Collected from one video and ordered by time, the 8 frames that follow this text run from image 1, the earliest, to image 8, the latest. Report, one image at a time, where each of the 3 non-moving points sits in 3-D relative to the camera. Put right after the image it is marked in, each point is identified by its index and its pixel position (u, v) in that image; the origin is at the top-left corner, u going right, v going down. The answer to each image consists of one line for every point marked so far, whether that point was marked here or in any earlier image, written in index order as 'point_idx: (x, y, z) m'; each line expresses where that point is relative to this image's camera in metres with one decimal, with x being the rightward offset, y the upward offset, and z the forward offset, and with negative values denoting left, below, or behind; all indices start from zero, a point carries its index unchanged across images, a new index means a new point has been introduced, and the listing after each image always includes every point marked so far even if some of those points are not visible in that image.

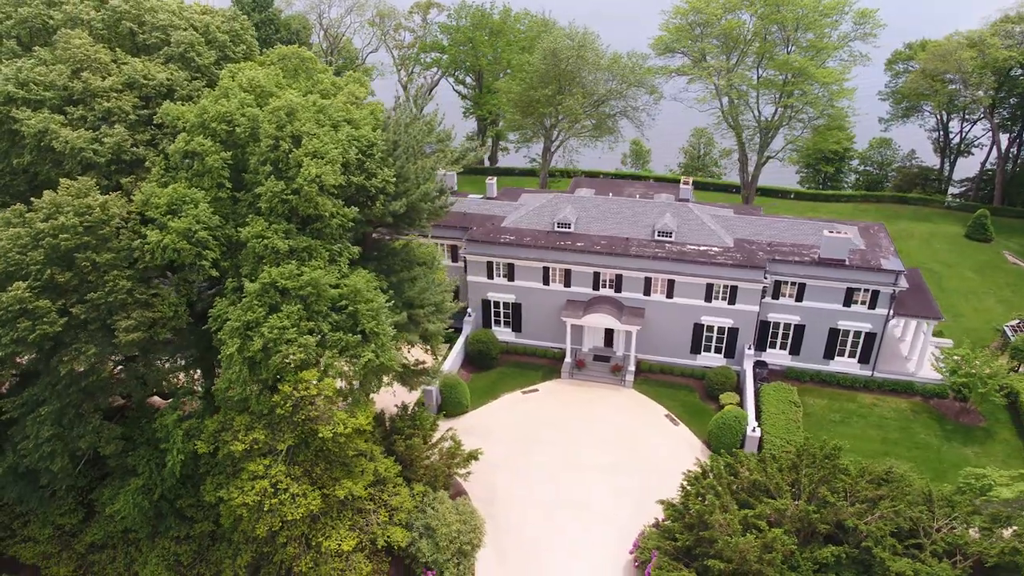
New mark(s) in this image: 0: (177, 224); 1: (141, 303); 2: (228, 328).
0: (-9.8, +1.9, +19.4) m
1: (-11.0, -0.5, +19.8) m
2: (-8.3, -1.2, +19.6) m
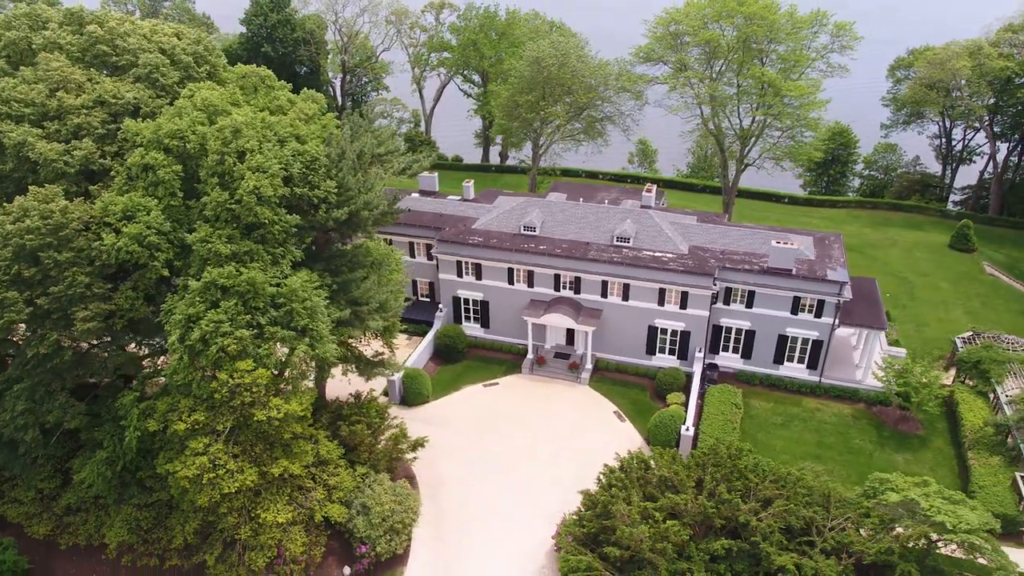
0: (-12.8, +2.0, +22.1) m
1: (-14.0, -0.3, +22.6) m
2: (-11.3, -1.1, +22.3) m
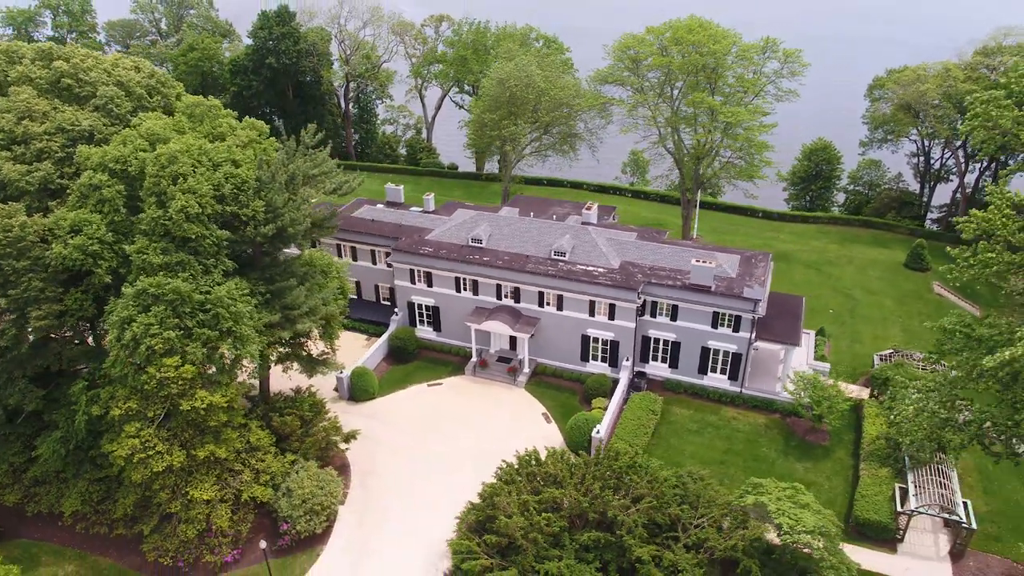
0: (-17.1, +1.8, +25.8) m
1: (-18.3, -0.4, +26.4) m
2: (-15.7, -1.3, +25.9) m
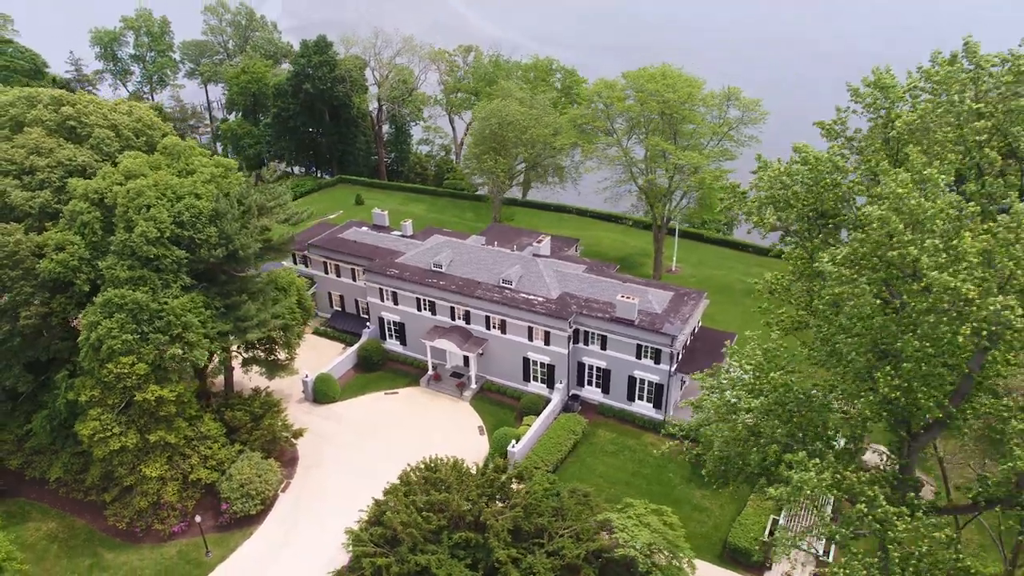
0: (-21.9, +1.5, +31.8) m
1: (-23.2, -0.7, +32.5) m
2: (-20.7, -1.7, +31.8) m
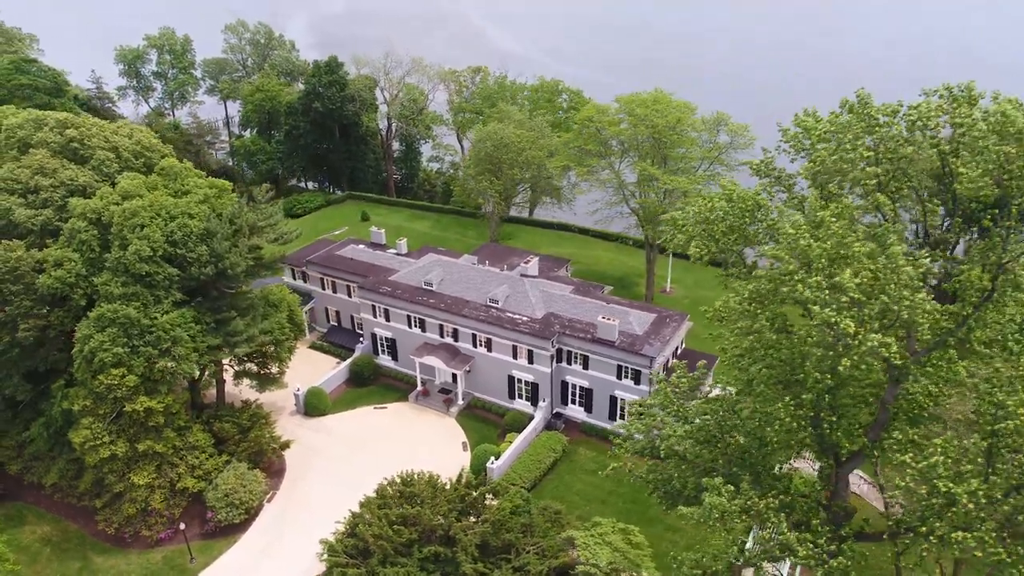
0: (-23.2, +0.8, +33.6) m
1: (-24.5, -1.4, +34.2) m
2: (-22.0, -2.4, +33.4) m
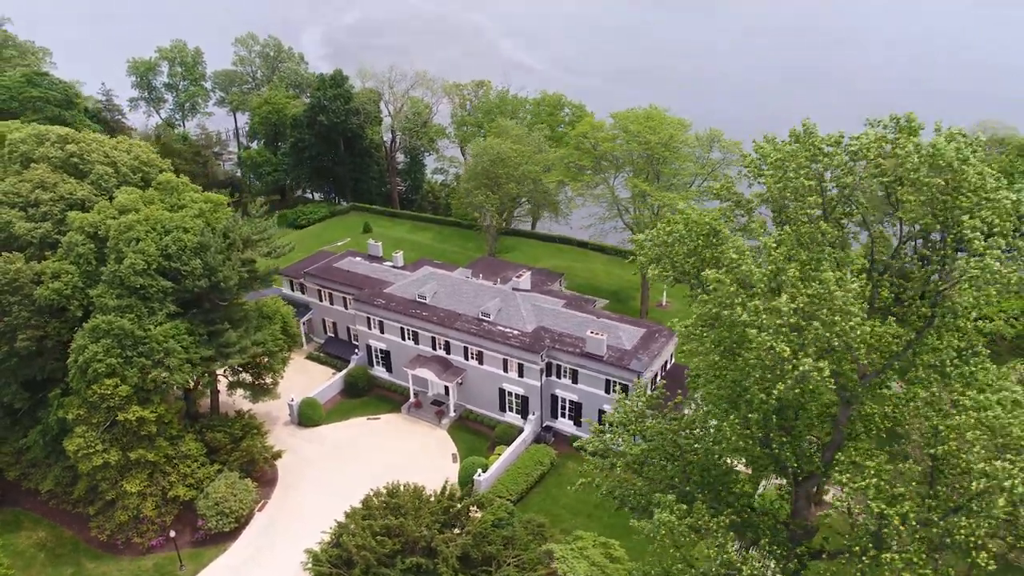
0: (-24.0, +0.2, +34.5) m
1: (-25.3, -2.0, +35.2) m
2: (-22.8, -3.0, +34.3) m
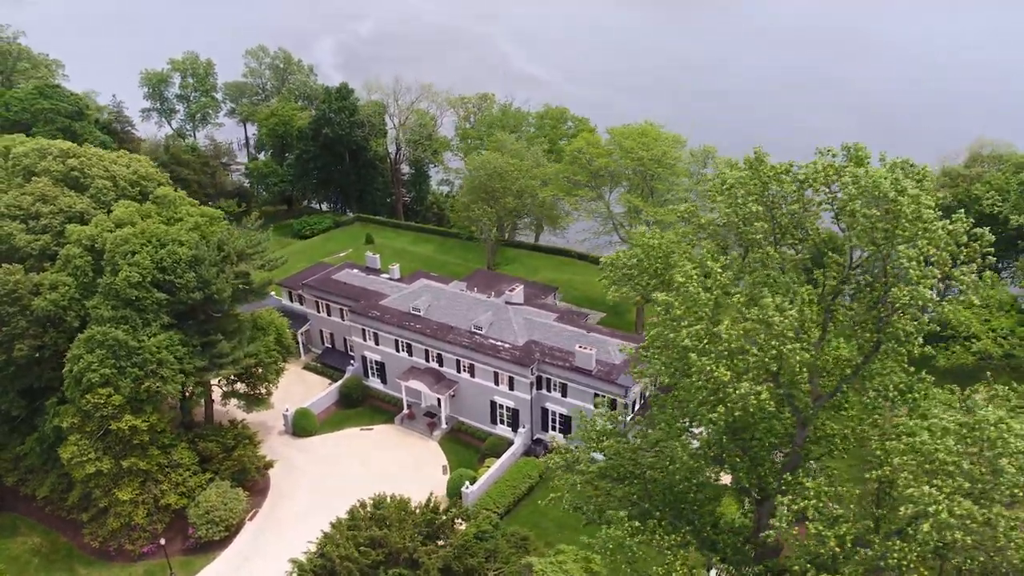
0: (-24.7, -0.4, +35.4) m
1: (-26.1, -2.6, +36.1) m
2: (-23.6, -3.6, +35.2) m
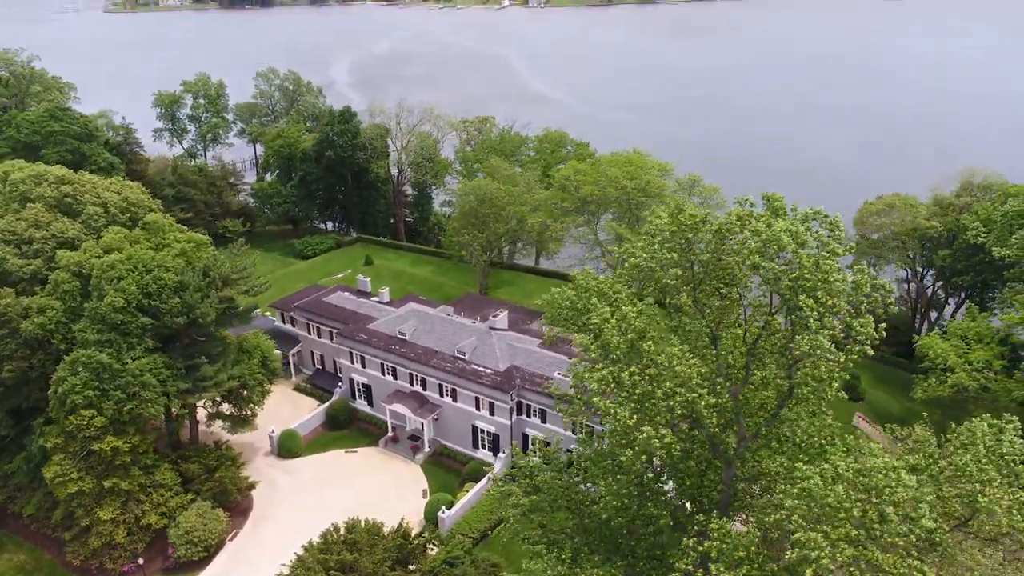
0: (-26.2, -1.7, +36.6) m
1: (-27.6, -3.9, +37.2) m
2: (-25.2, -4.9, +36.2) m
